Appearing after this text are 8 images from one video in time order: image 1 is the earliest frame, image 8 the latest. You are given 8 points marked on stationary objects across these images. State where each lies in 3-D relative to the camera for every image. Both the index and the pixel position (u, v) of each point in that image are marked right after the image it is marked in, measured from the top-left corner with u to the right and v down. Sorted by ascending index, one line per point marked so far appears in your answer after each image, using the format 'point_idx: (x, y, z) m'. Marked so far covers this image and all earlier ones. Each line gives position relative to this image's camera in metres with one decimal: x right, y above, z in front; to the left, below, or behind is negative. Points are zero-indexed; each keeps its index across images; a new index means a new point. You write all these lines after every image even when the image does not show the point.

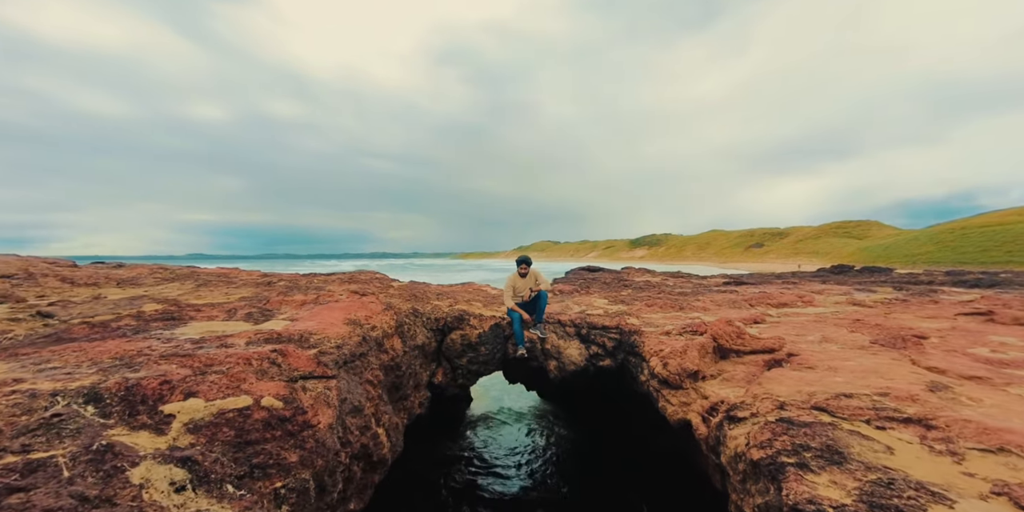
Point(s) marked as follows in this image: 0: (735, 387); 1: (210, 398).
0: (+3.9, -2.2, +7.5) m
1: (-2.2, -1.0, +3.1) m
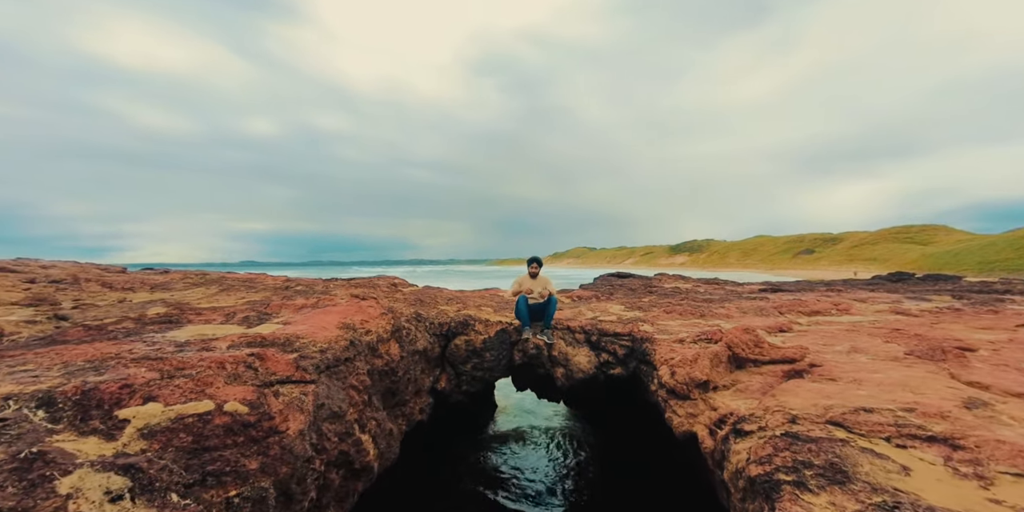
0: (+3.8, -2.3, +7.1) m
1: (-2.5, -1.1, +3.2) m
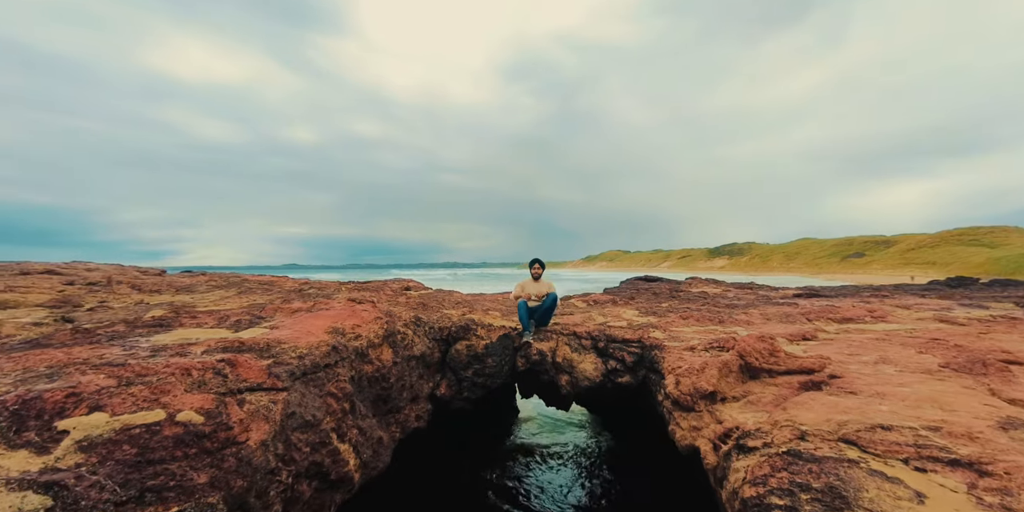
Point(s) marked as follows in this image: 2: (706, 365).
0: (+3.7, -2.4, +6.7) m
1: (-2.8, -1.1, +3.1) m
2: (+3.4, -1.9, +7.7) m
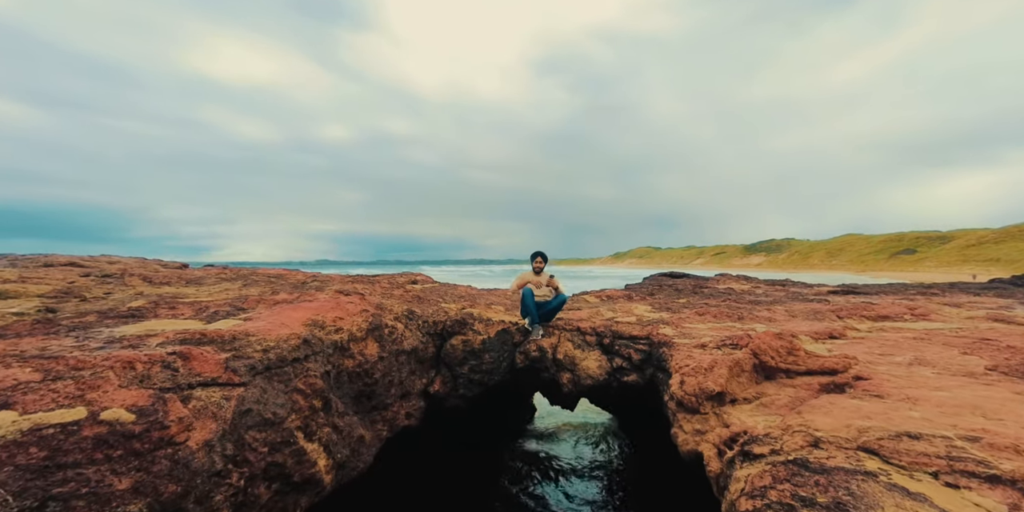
0: (+3.6, -2.2, +6.1) m
1: (-3.2, -1.0, +2.9) m
2: (+3.3, -1.8, +7.1) m
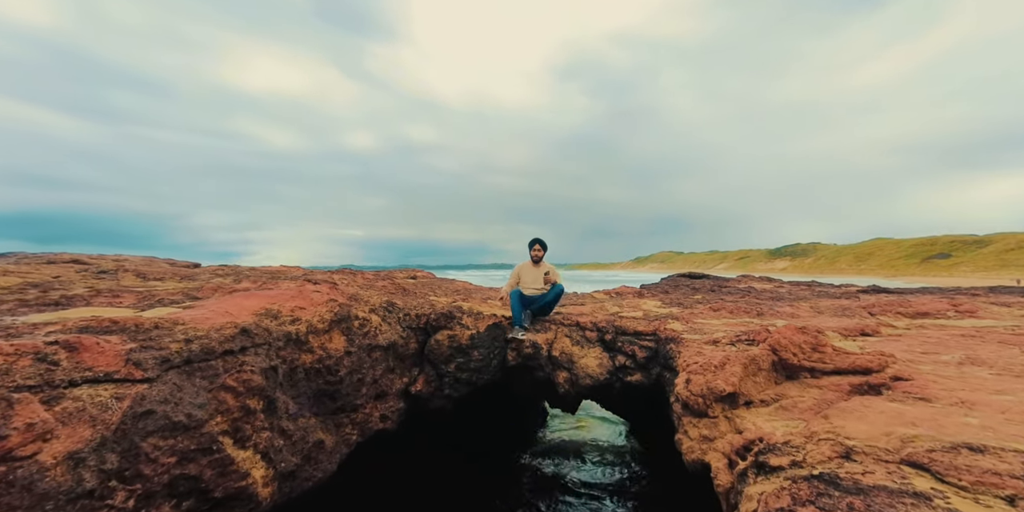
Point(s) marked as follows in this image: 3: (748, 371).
0: (+3.3, -1.9, +5.2) m
1: (-3.6, -0.7, +2.3) m
2: (+3.1, -1.5, +6.2) m
3: (+3.3, -1.6, +6.1) m
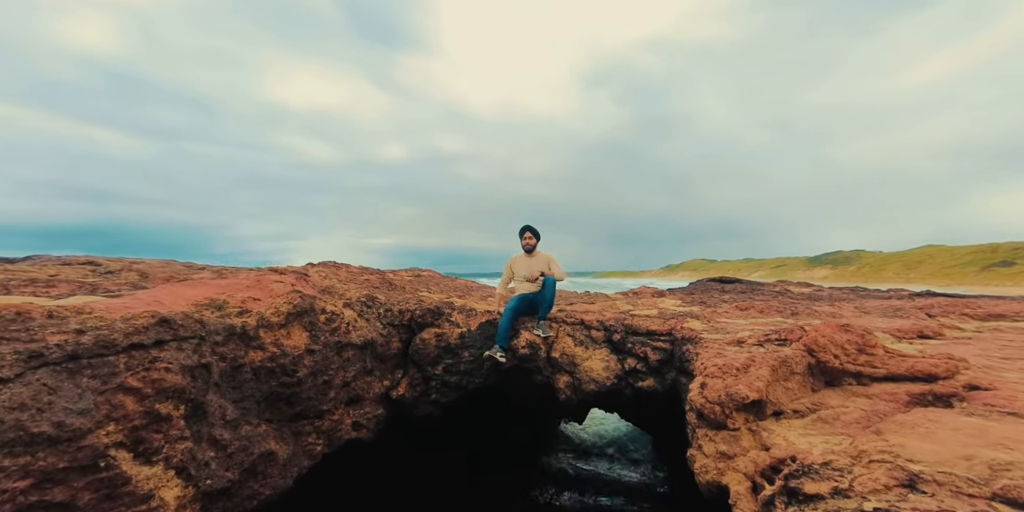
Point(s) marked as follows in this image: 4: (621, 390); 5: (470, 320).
0: (+3.0, -1.7, +4.1) m
1: (-4.0, -0.5, +1.7) m
2: (+2.9, -1.3, +5.2) m
3: (+3.1, -1.4, +5.1) m
4: (+1.8, -2.2, +7.3) m
5: (-0.7, -1.1, +7.3) m
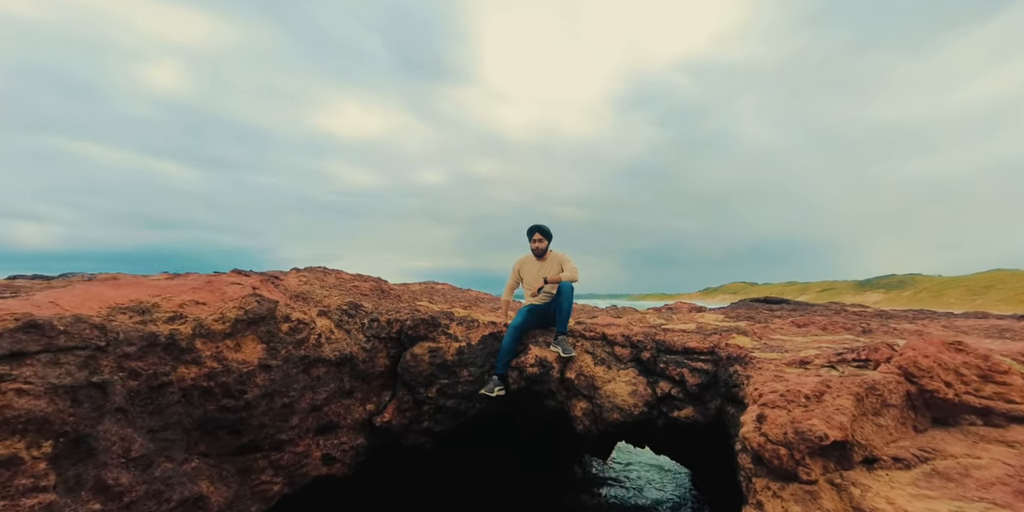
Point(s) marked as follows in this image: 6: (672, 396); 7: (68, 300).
0: (+2.9, -1.6, +2.8) m
1: (-4.3, -0.3, +0.9) m
2: (+2.8, -1.2, +3.9) m
3: (+3.0, -1.3, +3.7) m
4: (+1.9, -2.2, +6.0) m
5: (-0.6, -1.1, +6.2) m
6: (+2.1, -1.9, +5.8) m
7: (-3.5, -0.4, +3.6) m
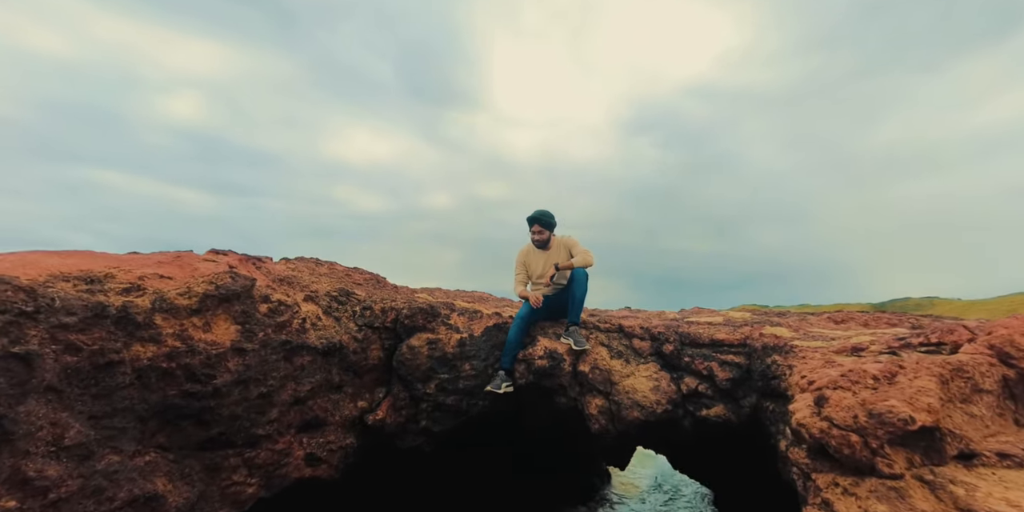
0: (+2.9, -1.2, +2.1) m
1: (-4.4, +0.1, +0.5) m
2: (+2.8, -0.8, +3.2) m
3: (+3.0, -0.9, +3.0) m
4: (+2.0, -2.0, +5.3) m
5: (-0.5, -0.9, +5.7) m
6: (+2.2, -1.6, +5.2) m
7: (-3.5, -0.1, +3.2) m
